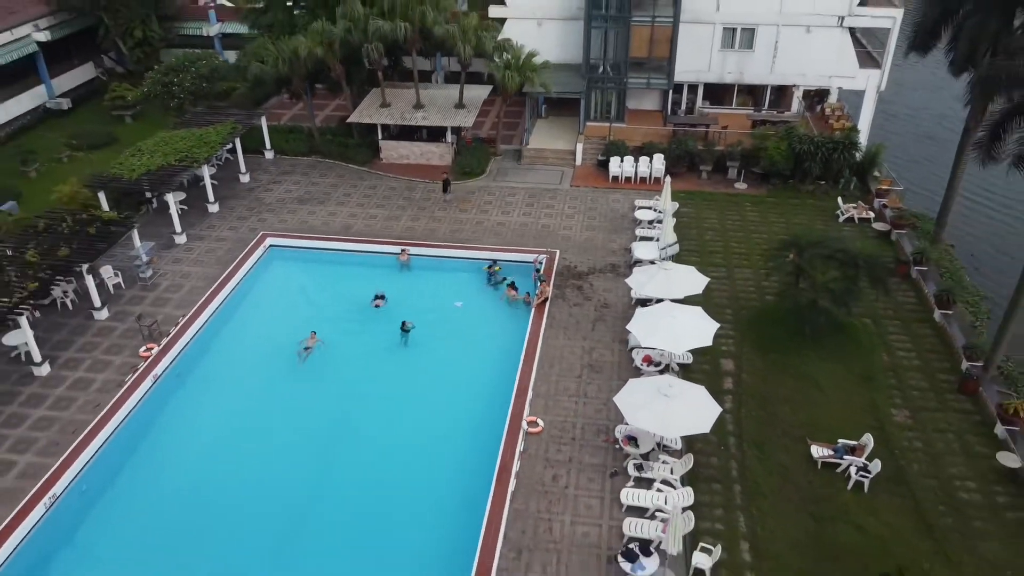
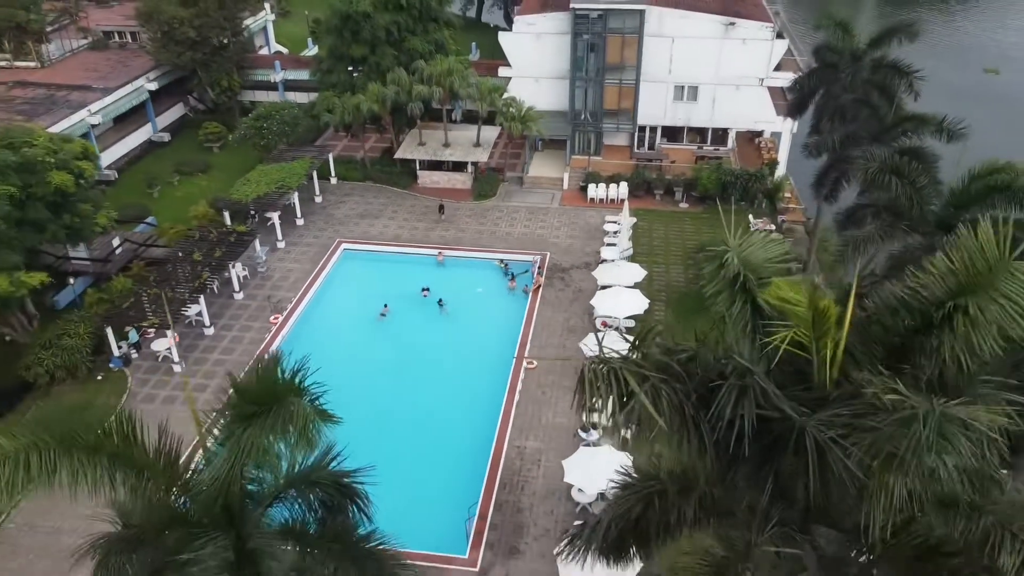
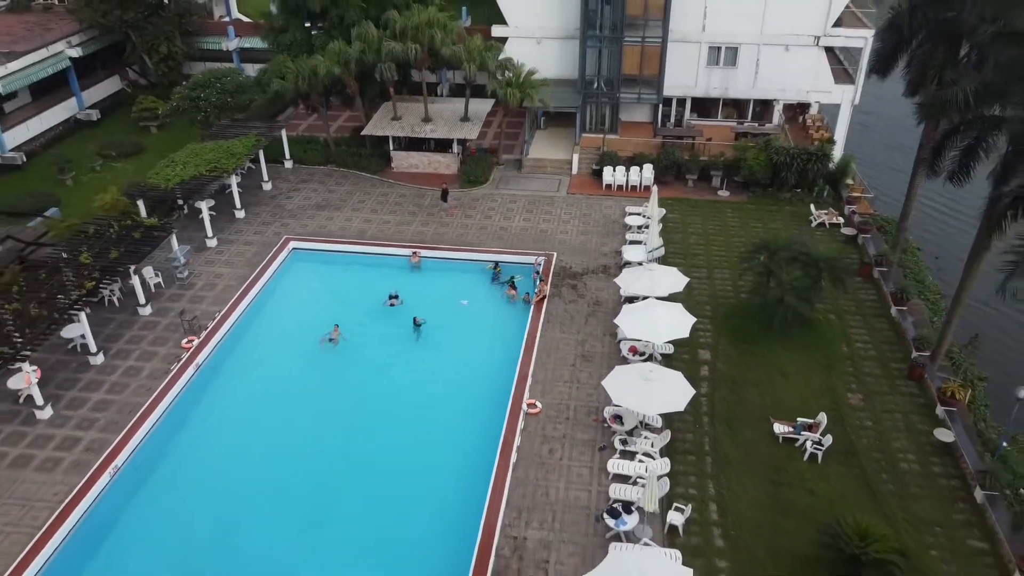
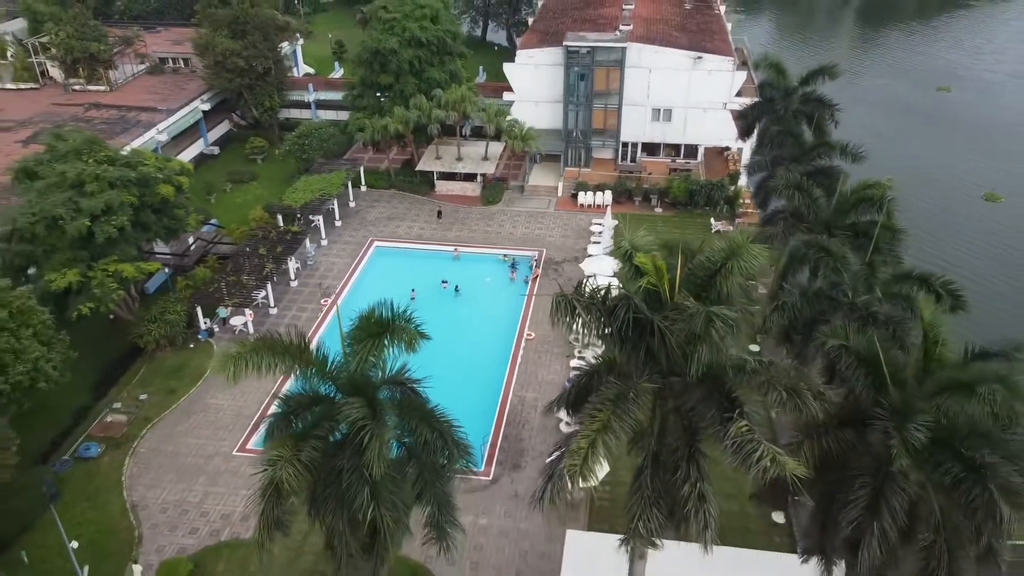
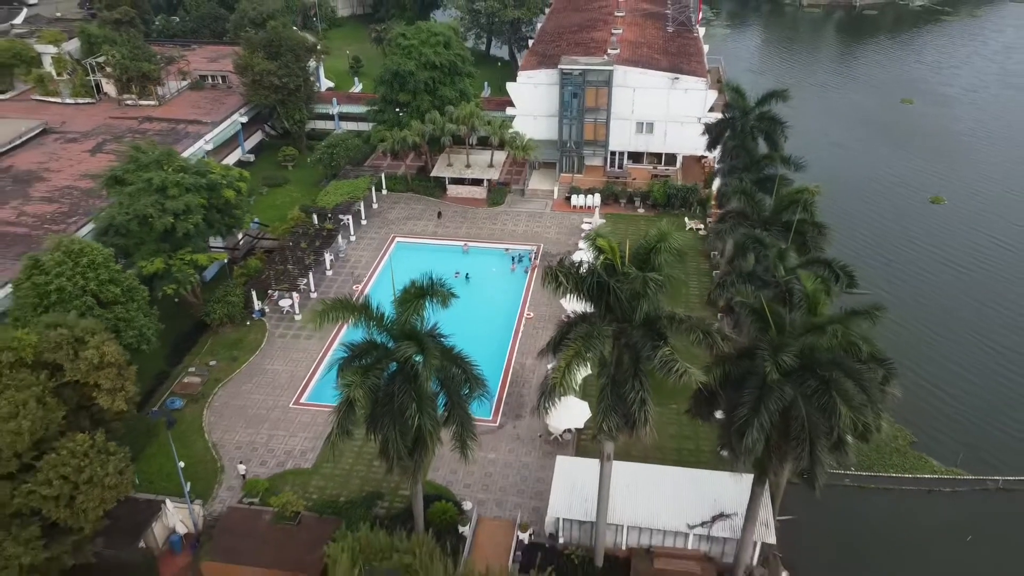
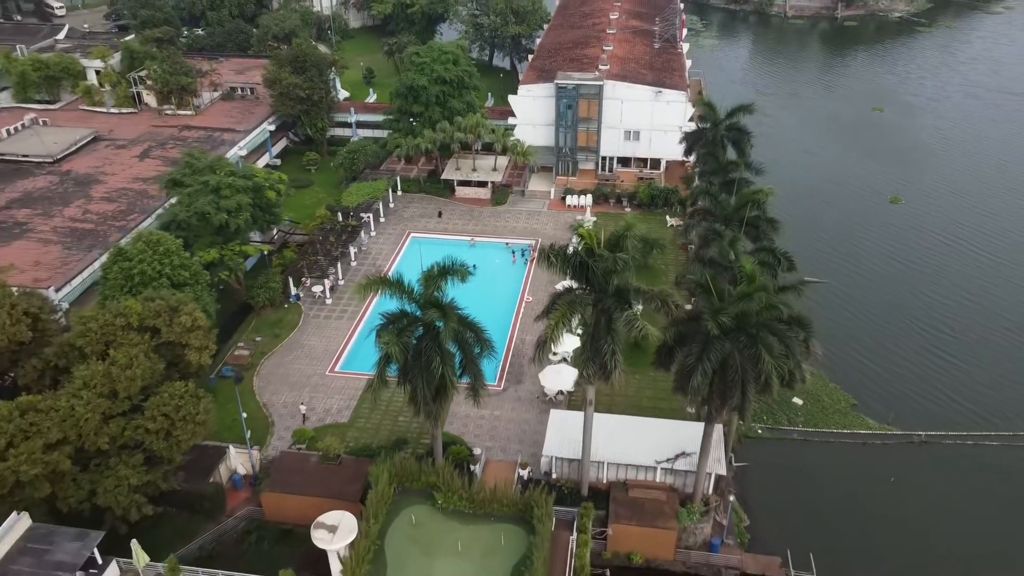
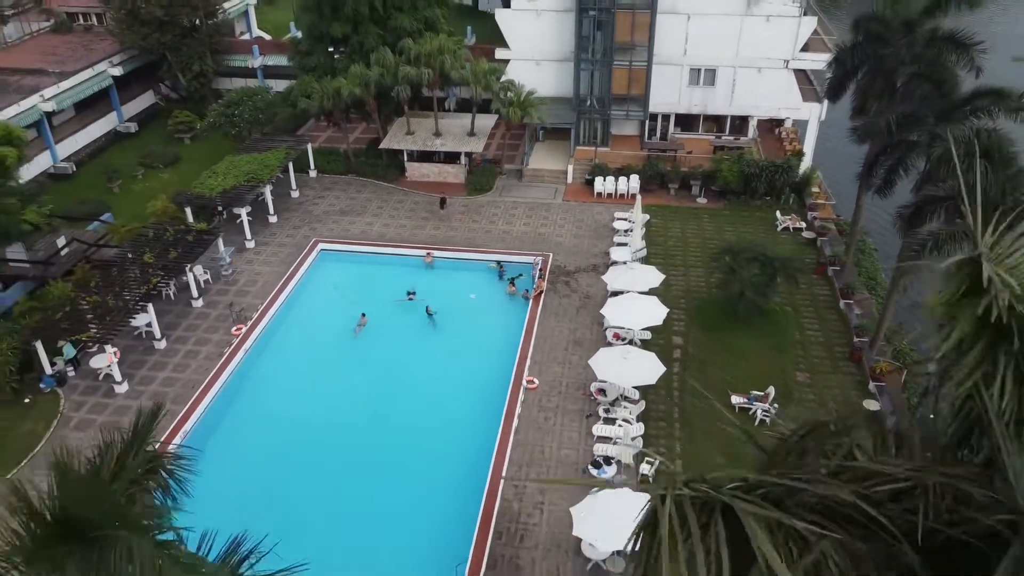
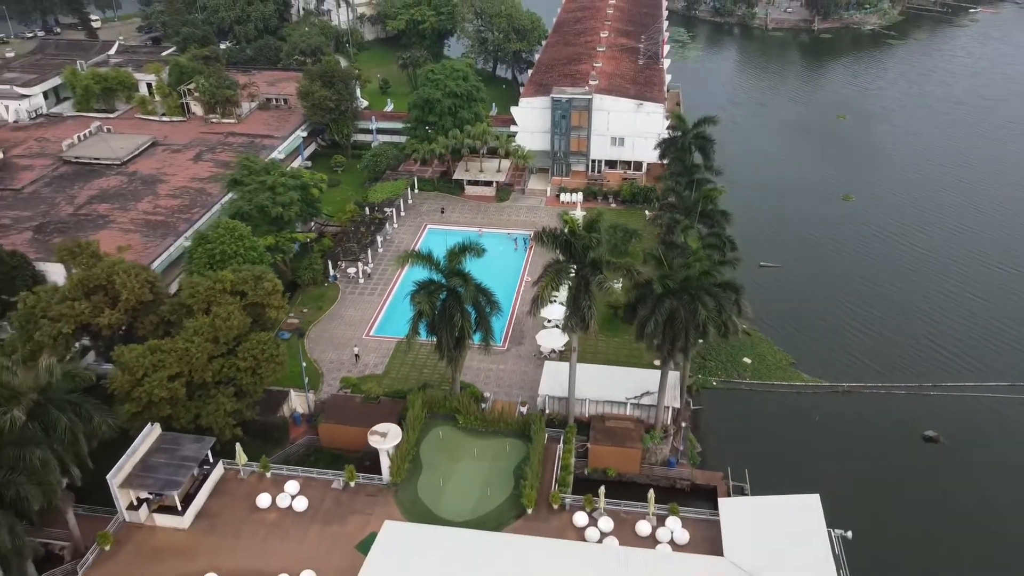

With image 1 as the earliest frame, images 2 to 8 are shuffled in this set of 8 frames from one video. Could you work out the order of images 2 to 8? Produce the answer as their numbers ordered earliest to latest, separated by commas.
3, 7, 2, 4, 5, 6, 8
